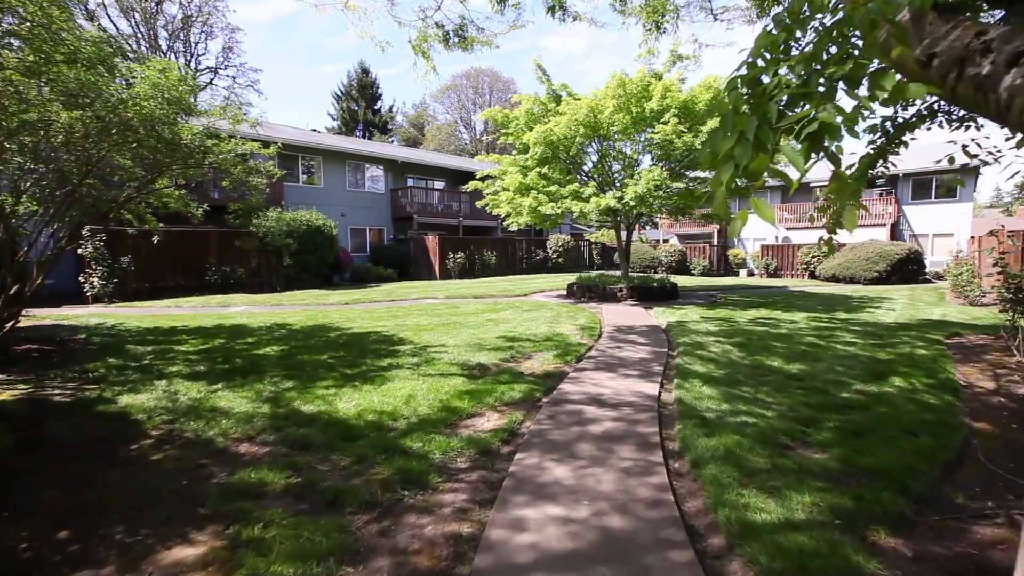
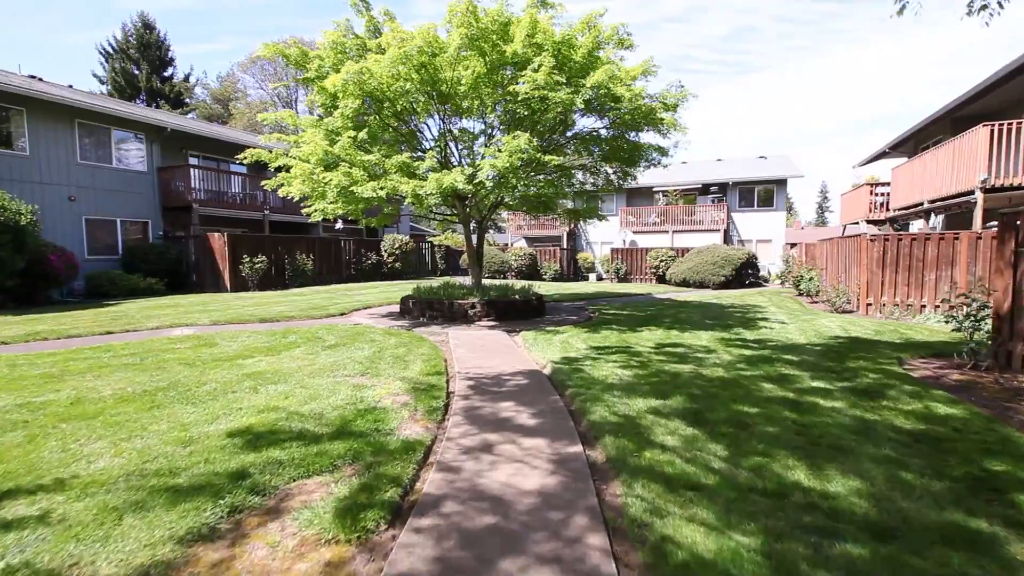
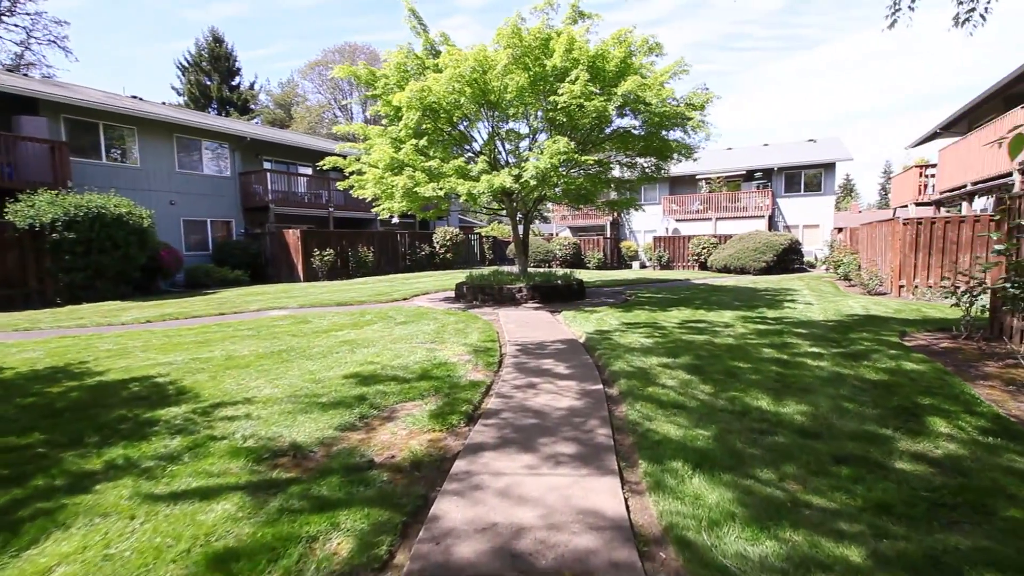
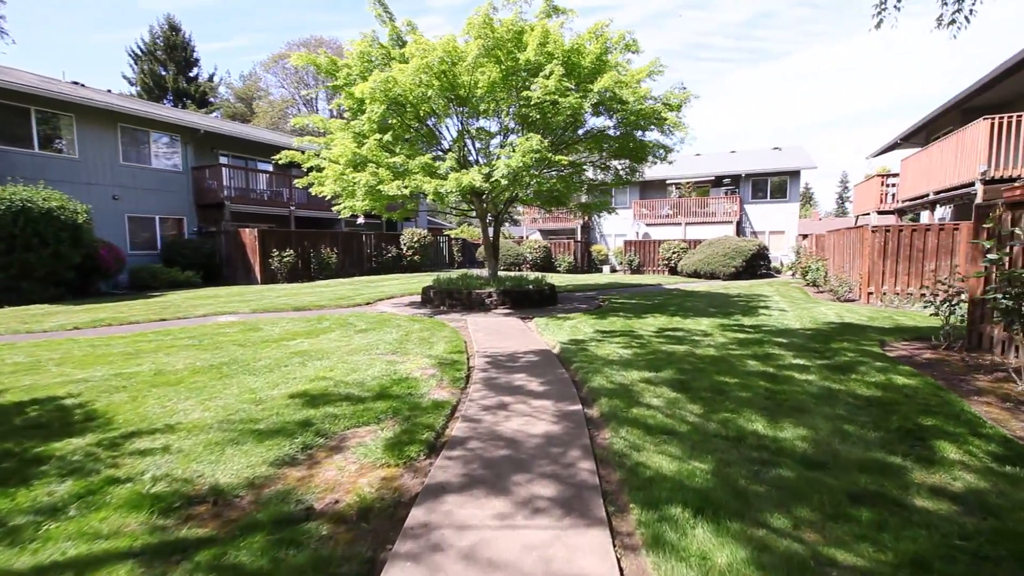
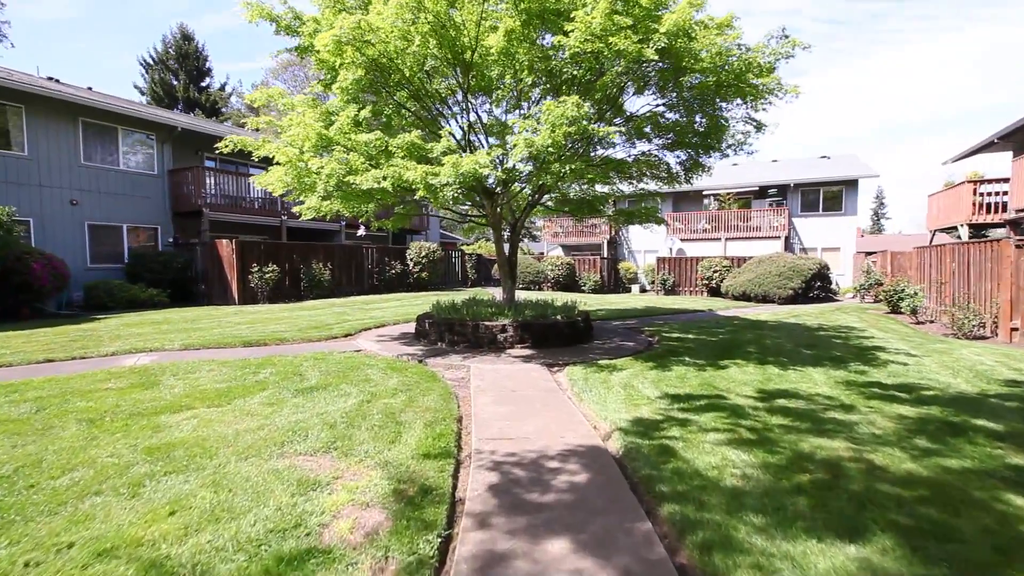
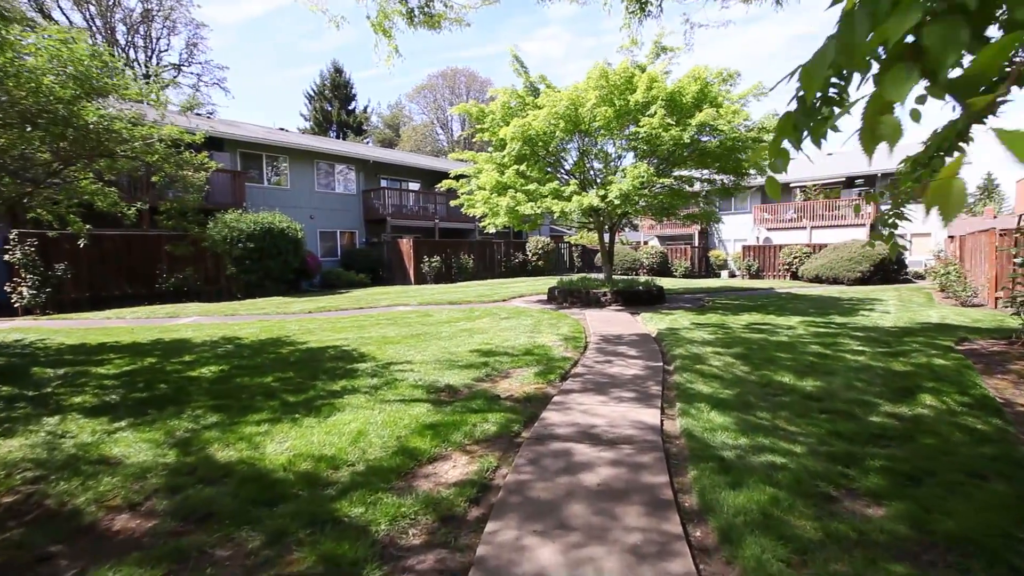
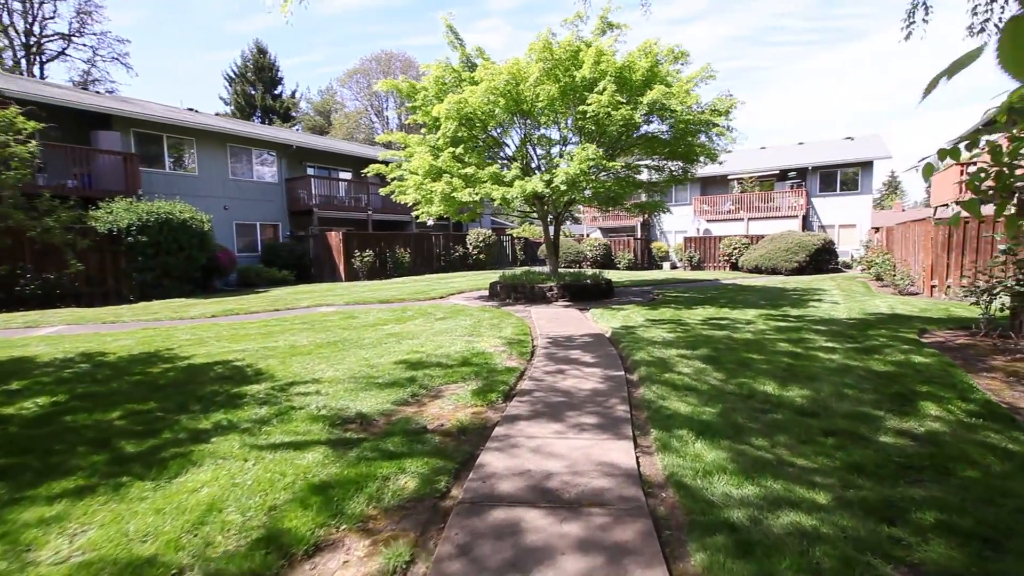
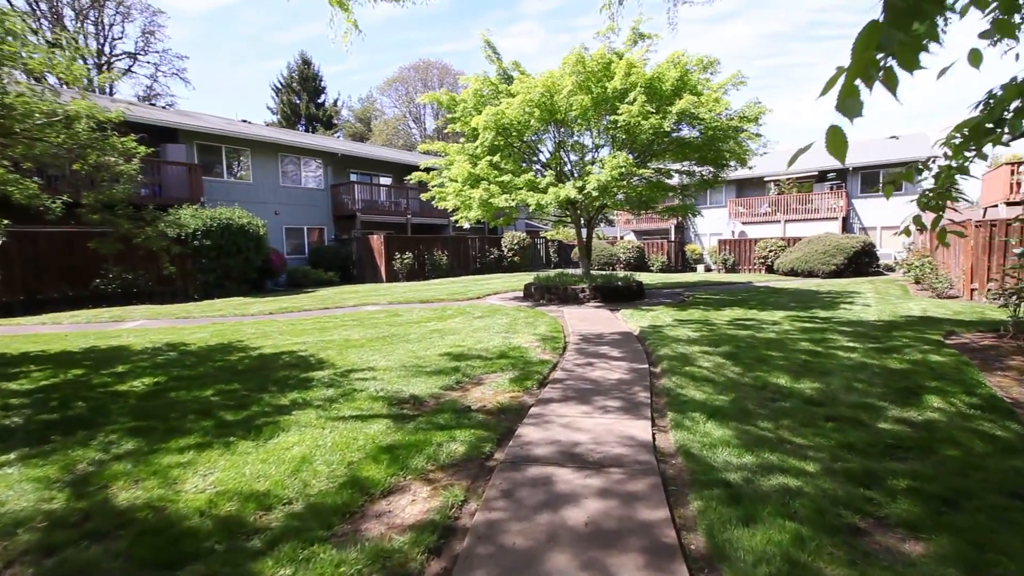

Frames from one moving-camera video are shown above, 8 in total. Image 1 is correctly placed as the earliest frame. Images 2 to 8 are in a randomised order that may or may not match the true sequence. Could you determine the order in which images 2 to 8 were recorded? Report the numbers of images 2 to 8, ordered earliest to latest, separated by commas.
6, 8, 7, 3, 4, 2, 5
